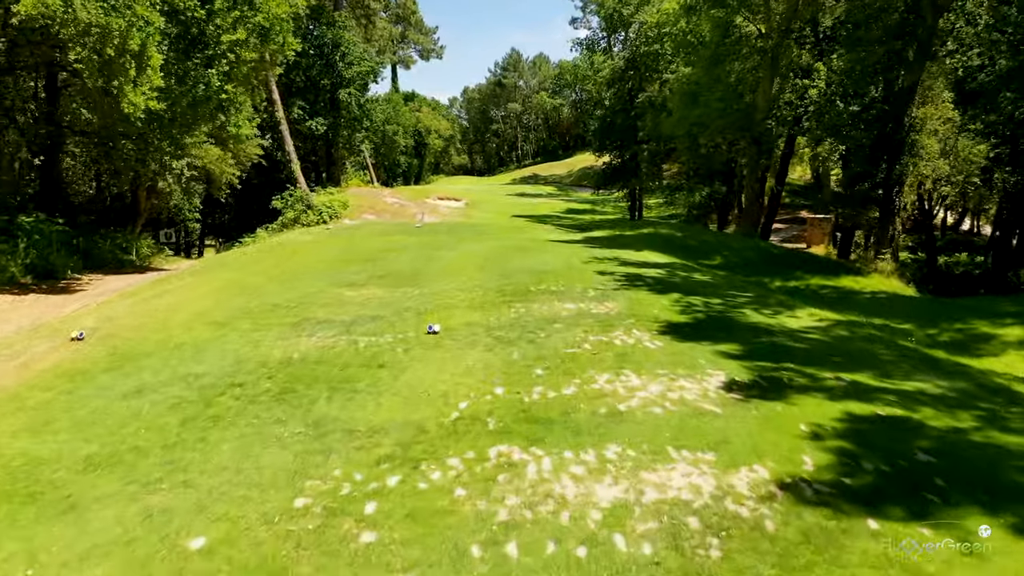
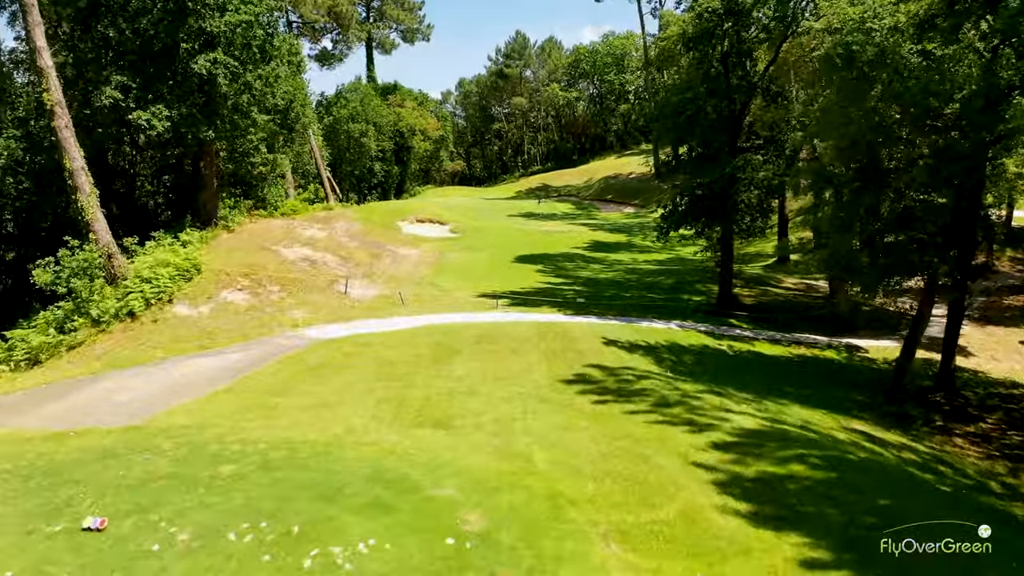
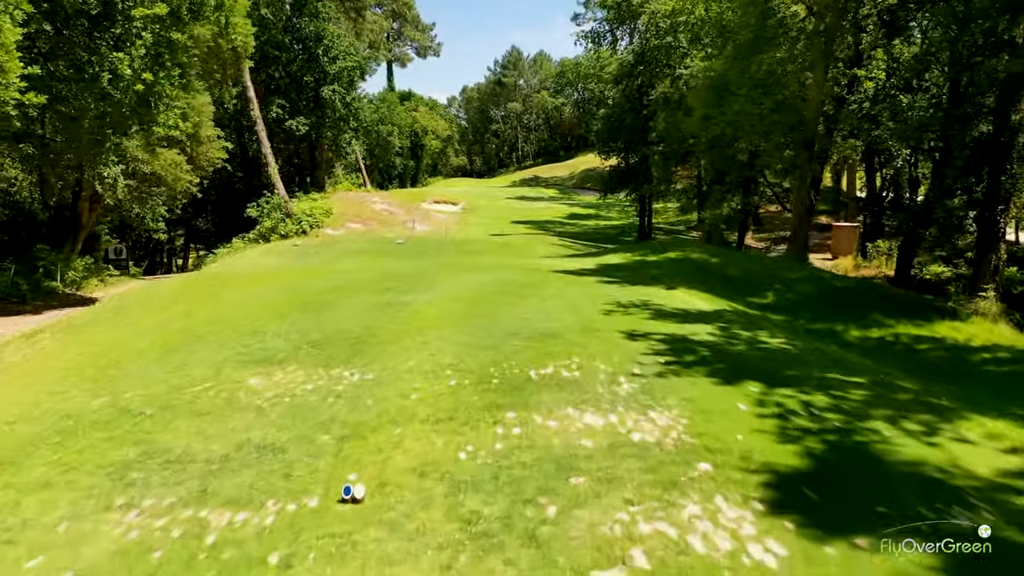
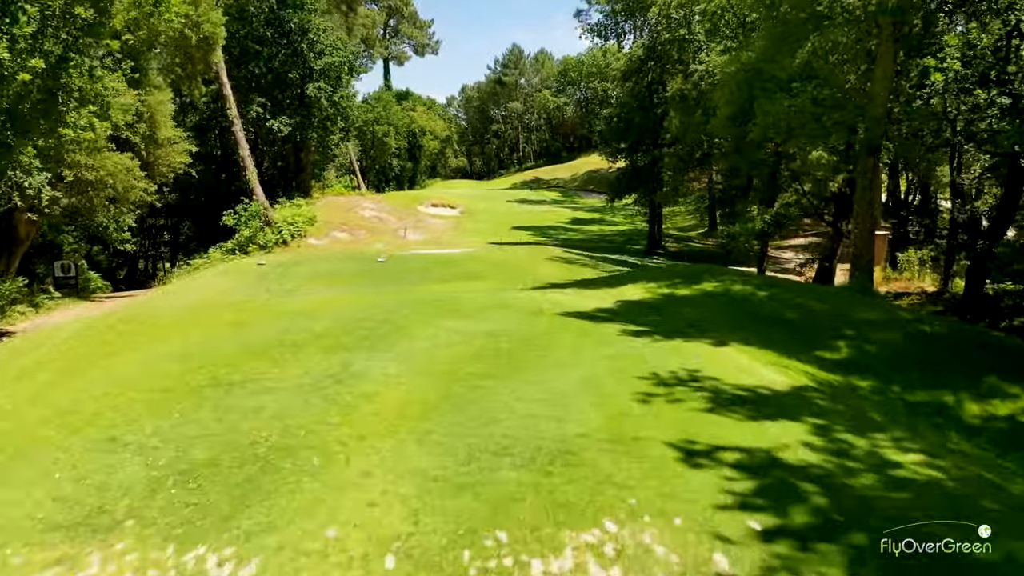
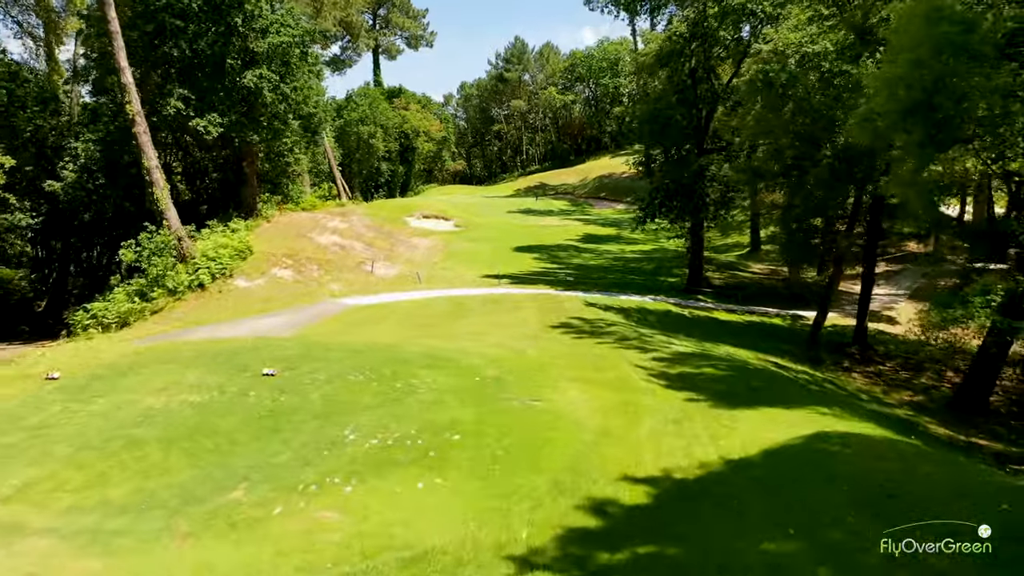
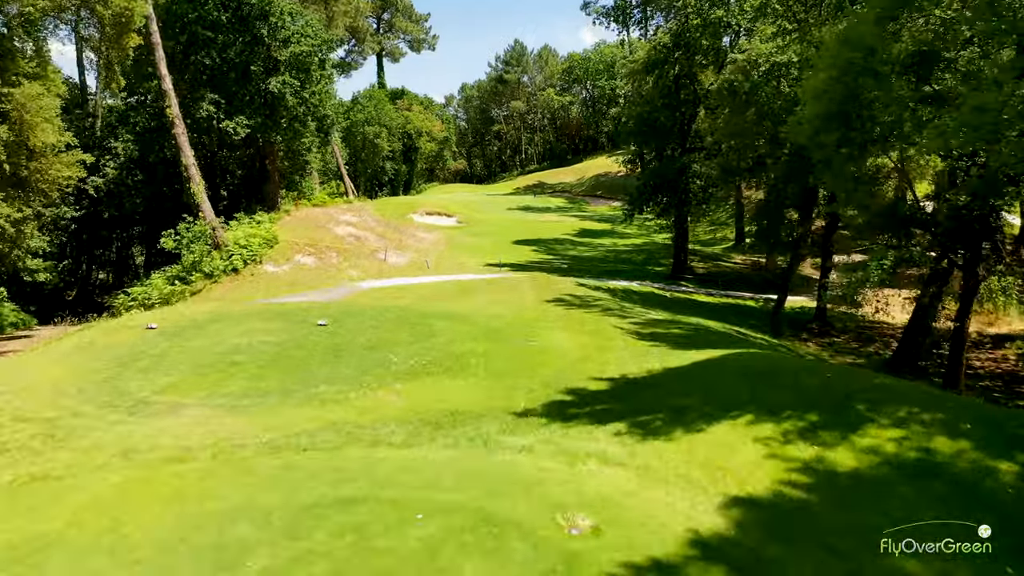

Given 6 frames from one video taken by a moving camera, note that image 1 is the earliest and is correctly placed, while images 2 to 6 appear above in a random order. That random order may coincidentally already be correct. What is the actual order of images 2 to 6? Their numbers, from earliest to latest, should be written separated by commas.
3, 4, 6, 5, 2
